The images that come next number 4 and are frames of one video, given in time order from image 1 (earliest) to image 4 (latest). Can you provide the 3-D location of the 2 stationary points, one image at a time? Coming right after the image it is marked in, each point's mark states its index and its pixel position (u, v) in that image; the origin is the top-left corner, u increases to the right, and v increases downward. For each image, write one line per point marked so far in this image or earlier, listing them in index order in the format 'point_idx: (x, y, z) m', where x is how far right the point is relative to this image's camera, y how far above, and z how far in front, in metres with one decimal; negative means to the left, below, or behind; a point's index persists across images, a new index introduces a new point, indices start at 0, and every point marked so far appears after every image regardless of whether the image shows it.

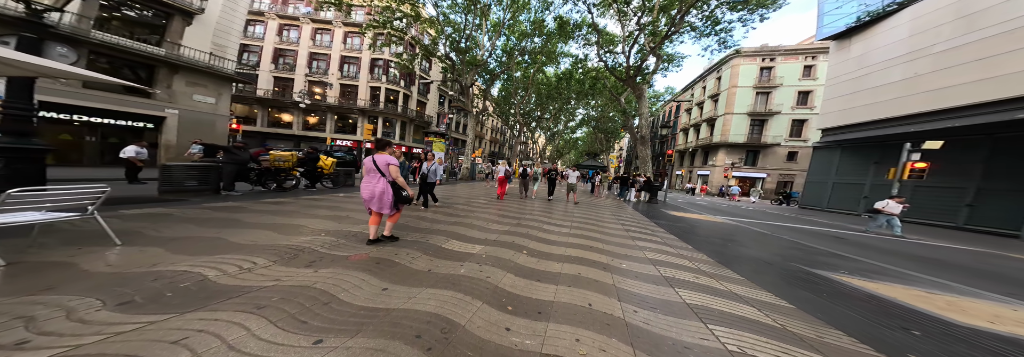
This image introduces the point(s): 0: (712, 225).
0: (+8.6, -2.0, +9.9) m
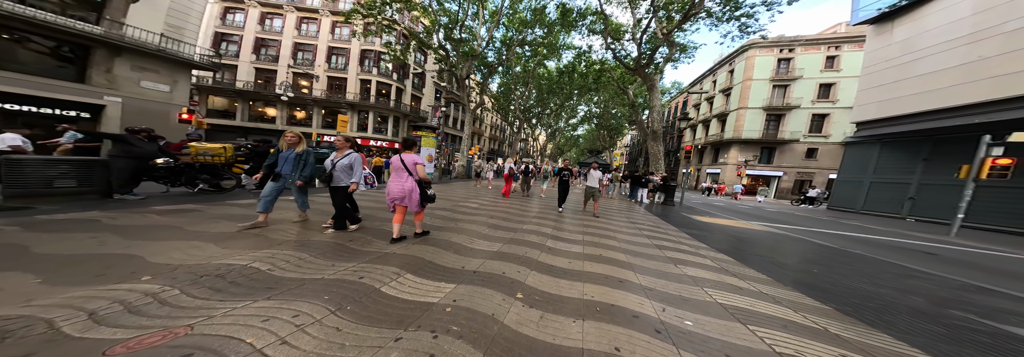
0: (+8.5, -2.0, +8.3) m
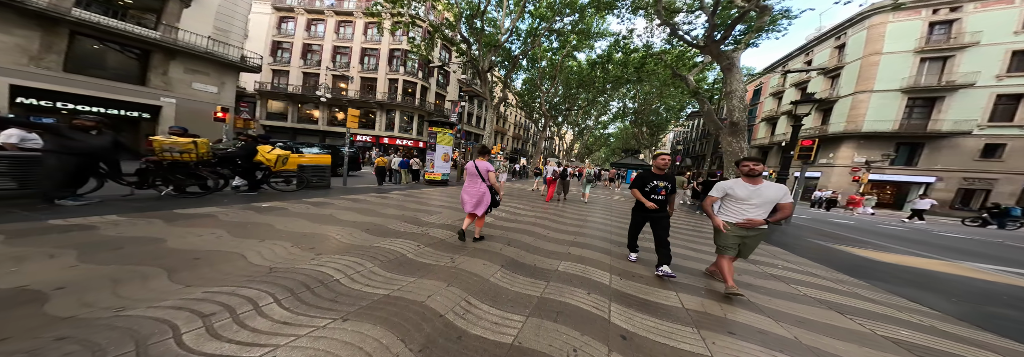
0: (+9.4, -2.2, +4.7) m
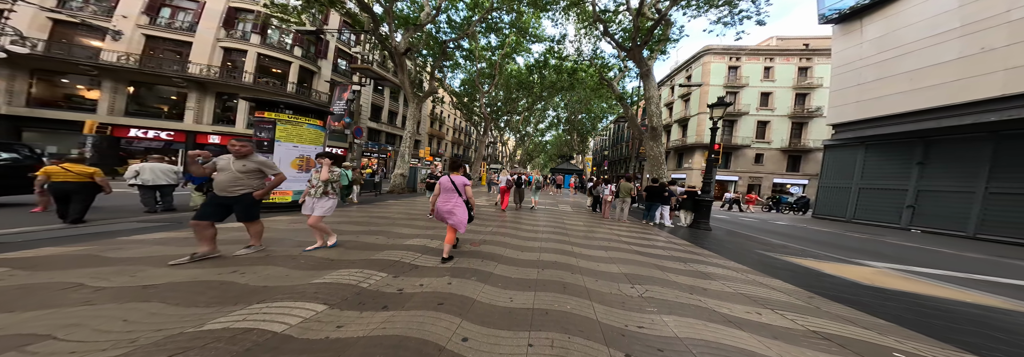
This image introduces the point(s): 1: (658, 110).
0: (+7.6, -2.0, +4.4) m
1: (+7.5, +3.5, +11.4) m
